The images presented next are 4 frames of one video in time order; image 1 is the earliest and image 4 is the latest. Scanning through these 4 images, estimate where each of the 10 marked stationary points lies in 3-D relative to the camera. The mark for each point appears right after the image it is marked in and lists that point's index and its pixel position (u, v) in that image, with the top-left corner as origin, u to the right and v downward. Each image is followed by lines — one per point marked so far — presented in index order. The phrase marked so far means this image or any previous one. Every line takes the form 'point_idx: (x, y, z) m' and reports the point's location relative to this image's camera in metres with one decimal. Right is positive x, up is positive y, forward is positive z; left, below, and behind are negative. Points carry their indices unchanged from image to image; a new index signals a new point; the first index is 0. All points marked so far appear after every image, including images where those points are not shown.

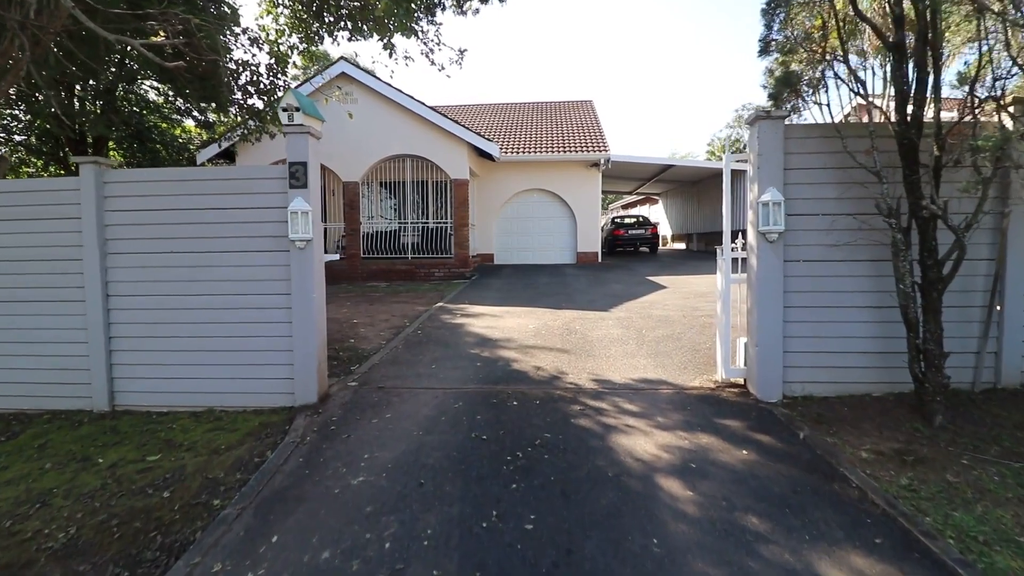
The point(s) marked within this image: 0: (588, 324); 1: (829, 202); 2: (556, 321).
0: (+1.3, -0.6, +8.5) m
1: (+3.2, +0.9, +5.1) m
2: (+0.8, -0.6, +8.8) m
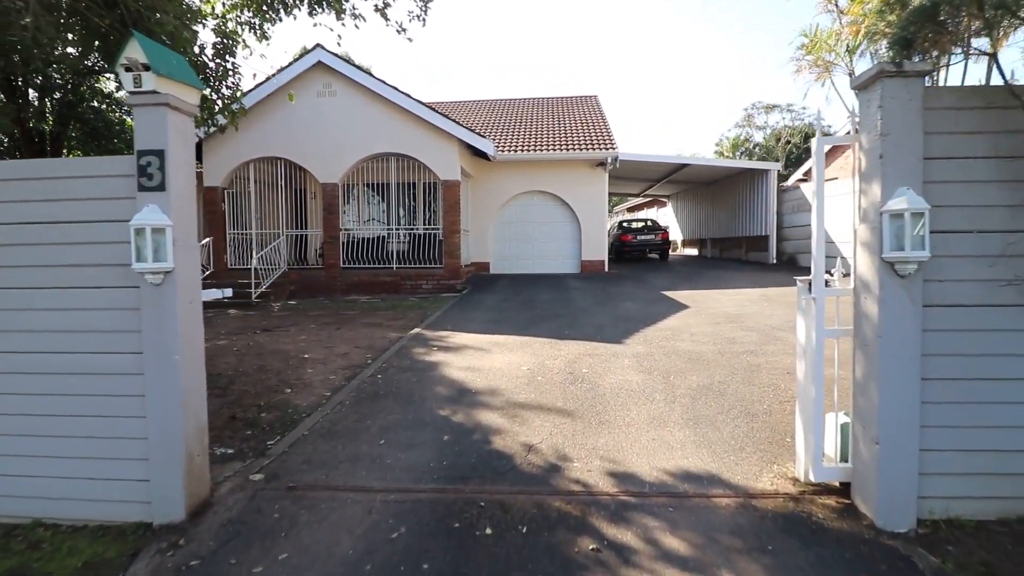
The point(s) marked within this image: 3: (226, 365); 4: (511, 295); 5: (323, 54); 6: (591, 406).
0: (+1.1, -1.0, +6.6) m
1: (+3.0, +0.5, +3.1) m
2: (+0.6, -1.0, +6.9) m
3: (-4.2, -1.1, +7.5) m
4: (0.0, -0.2, +12.9) m
5: (-5.9, +7.3, +15.9) m
6: (+0.8, -1.2, +5.3) m
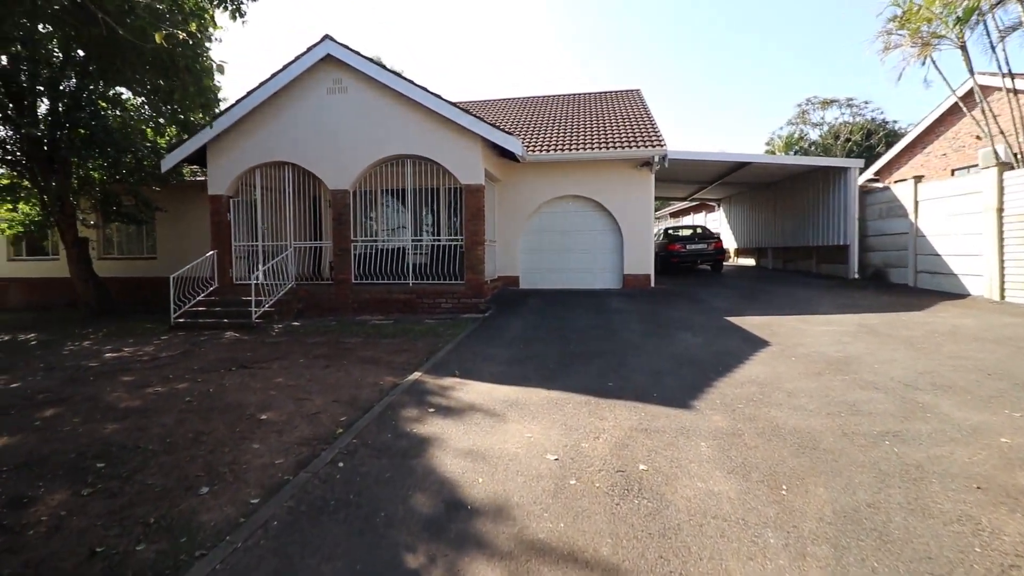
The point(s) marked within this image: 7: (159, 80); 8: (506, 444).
0: (+1.3, -1.4, +4.4) m
1: (+2.9, +0.1, +0.9) m
2: (+0.8, -1.4, +4.7) m
3: (-4.0, -1.6, +5.7) m
4: (+0.6, -0.7, +10.8) m
5: (-5.0, +6.8, +14.2) m
6: (+0.9, -1.7, +3.1) m
7: (-6.2, +3.7, +8.9) m
8: (0.0, -1.5, +4.8) m
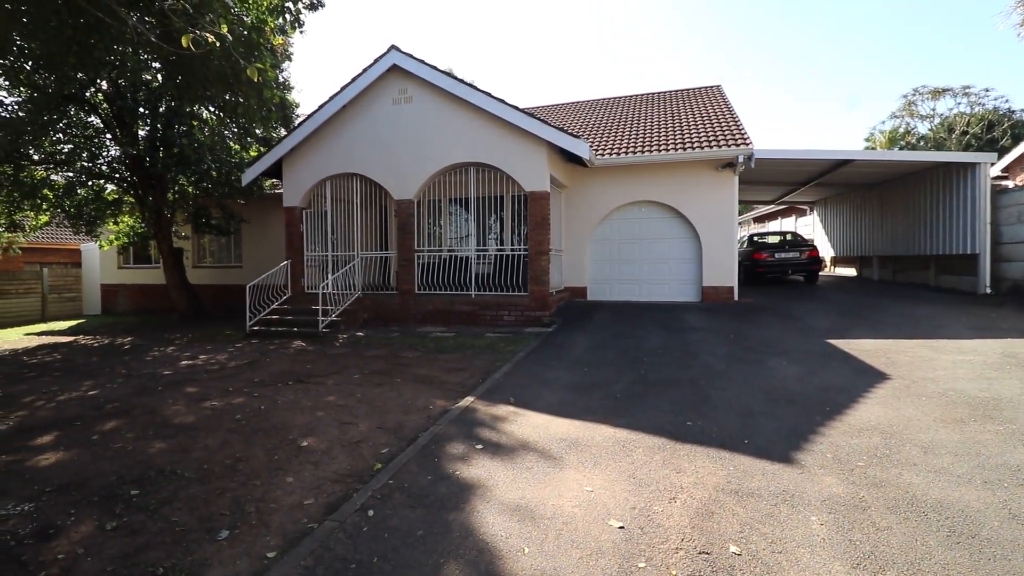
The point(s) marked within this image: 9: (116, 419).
0: (+1.7, -1.6, +3.4) m
1: (+2.8, -0.1, -0.3) m
2: (+1.2, -1.6, +3.9) m
3: (-3.4, -1.8, +5.5) m
4: (+1.9, -1.0, +9.9) m
5: (-3.2, +6.5, +14.2) m
6: (+1.1, -1.8, +2.3) m
7: (-5.0, +3.5, +9.0) m
8: (+0.4, -1.7, +4.0) m
9: (-5.3, -1.8, +6.8) m
